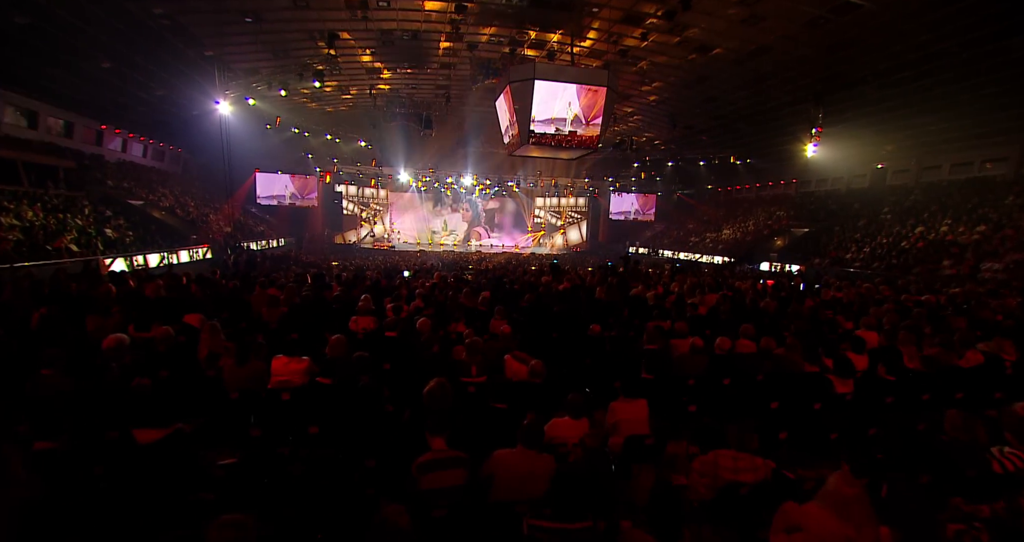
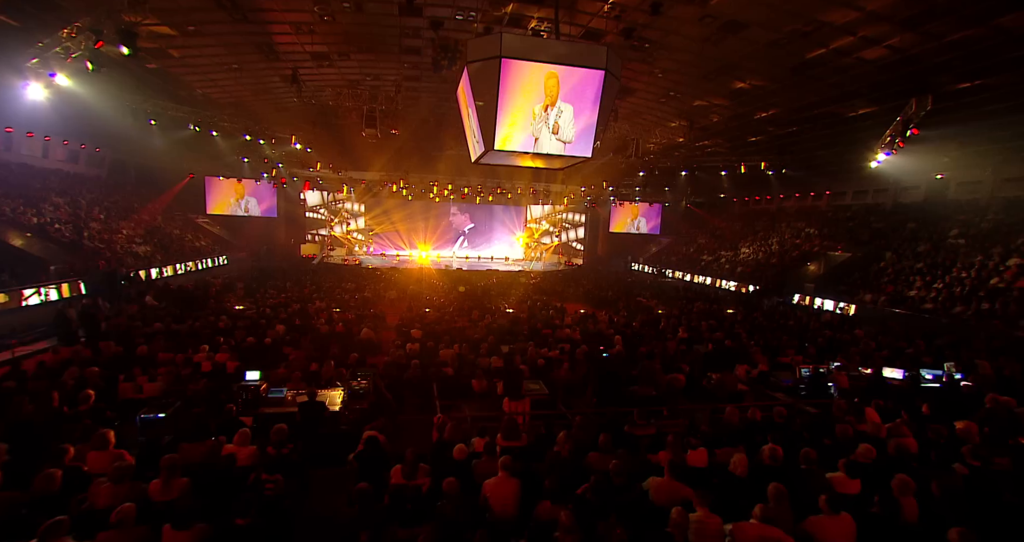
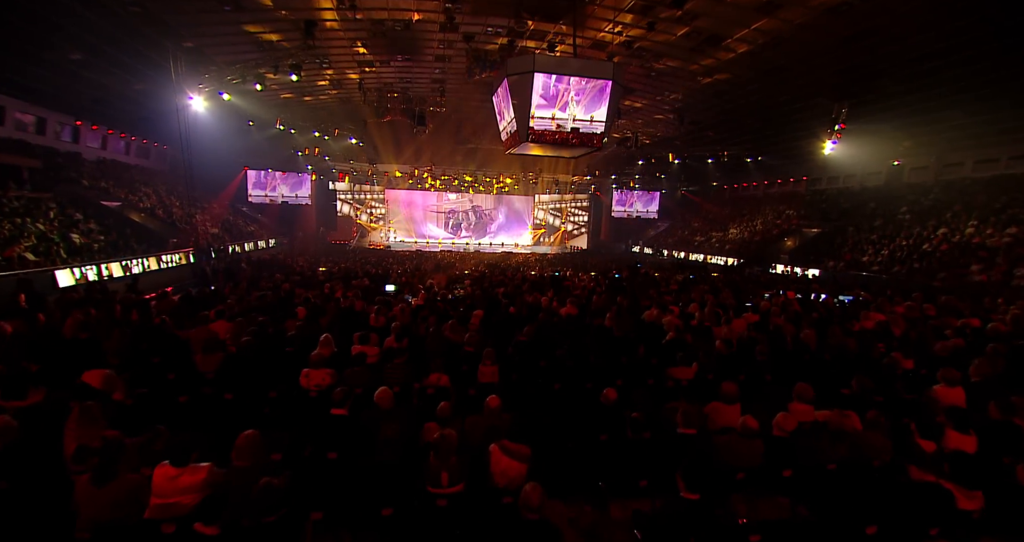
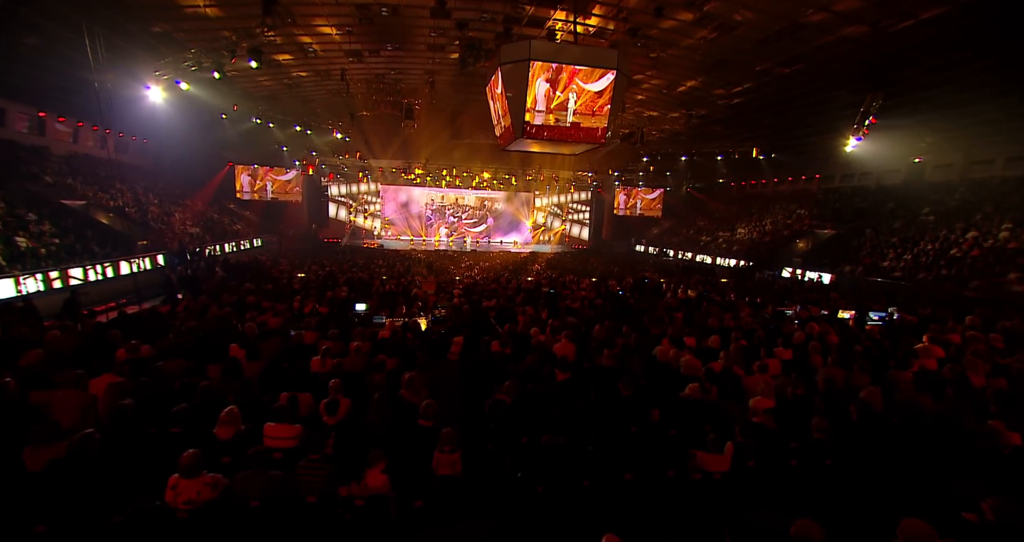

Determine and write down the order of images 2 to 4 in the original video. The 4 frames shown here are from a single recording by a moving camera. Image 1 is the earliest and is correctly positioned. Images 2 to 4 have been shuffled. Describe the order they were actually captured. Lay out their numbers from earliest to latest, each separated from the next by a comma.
3, 4, 2
